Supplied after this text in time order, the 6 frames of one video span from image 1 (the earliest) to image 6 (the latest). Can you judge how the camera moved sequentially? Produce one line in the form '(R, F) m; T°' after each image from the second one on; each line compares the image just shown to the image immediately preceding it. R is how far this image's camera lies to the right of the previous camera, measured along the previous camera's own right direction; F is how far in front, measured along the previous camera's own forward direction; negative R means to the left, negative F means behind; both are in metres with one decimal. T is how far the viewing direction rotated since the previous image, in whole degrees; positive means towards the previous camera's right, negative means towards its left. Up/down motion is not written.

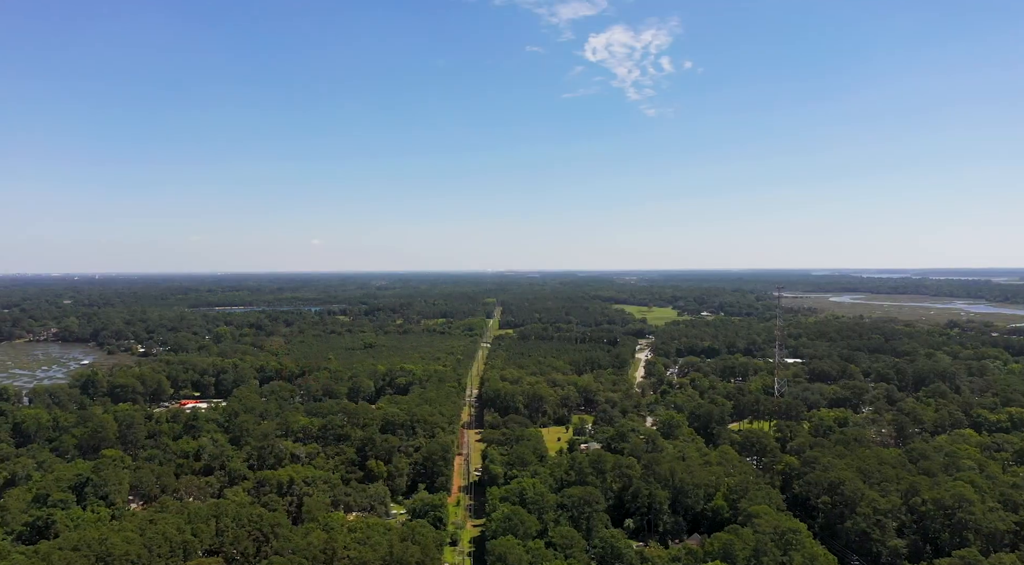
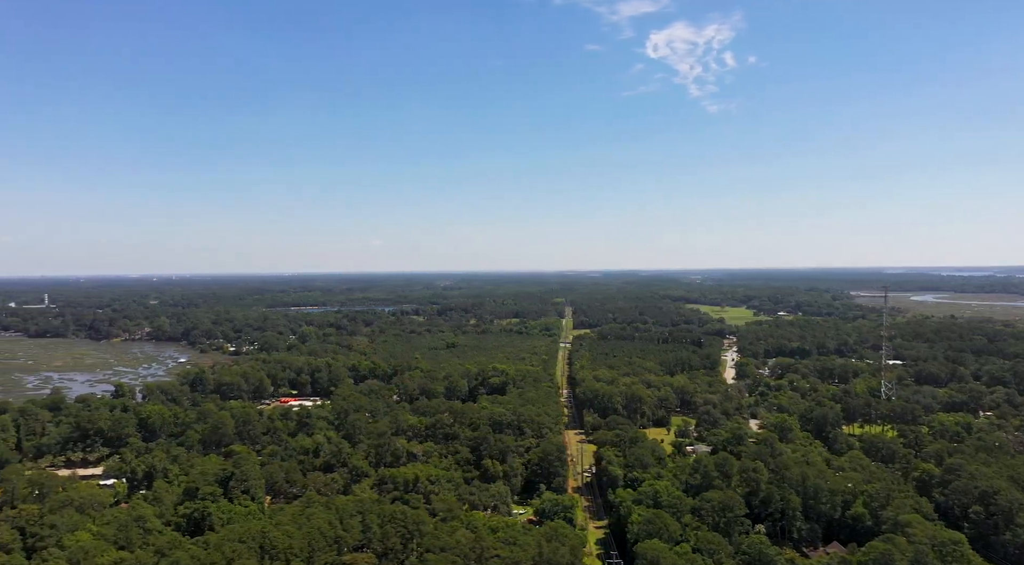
(-2.7, 0.0) m; -5°
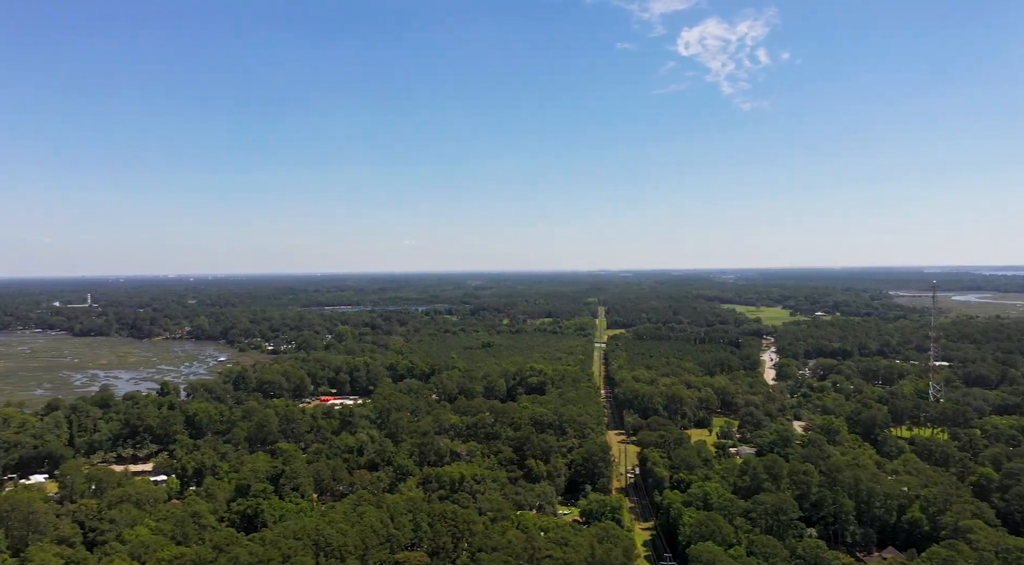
(-0.7, +0.1) m; -2°
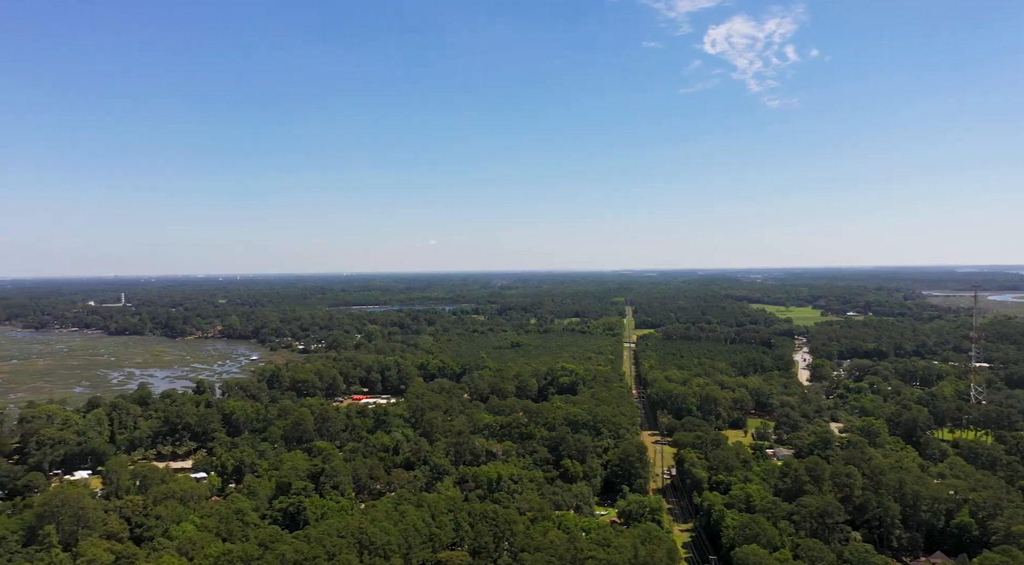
(-0.5, +0.1) m; -2°
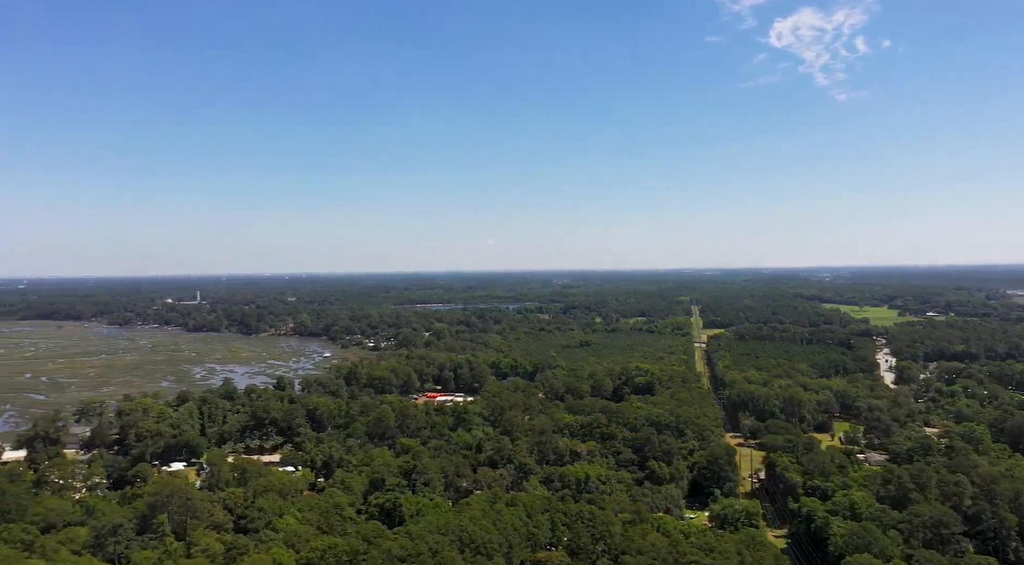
(-1.3, +0.1) m; -5°
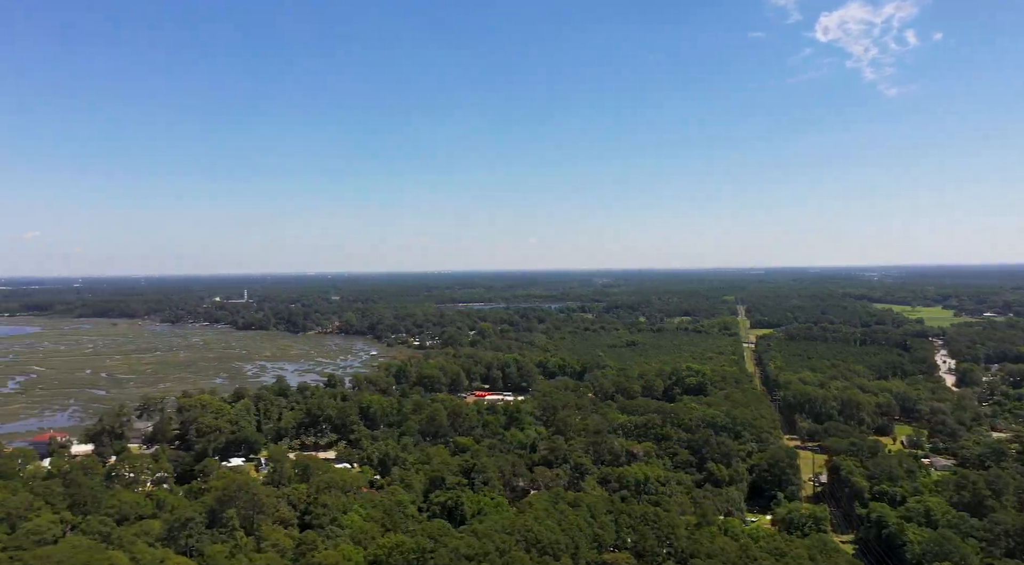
(-0.8, +0.1) m; -3°
